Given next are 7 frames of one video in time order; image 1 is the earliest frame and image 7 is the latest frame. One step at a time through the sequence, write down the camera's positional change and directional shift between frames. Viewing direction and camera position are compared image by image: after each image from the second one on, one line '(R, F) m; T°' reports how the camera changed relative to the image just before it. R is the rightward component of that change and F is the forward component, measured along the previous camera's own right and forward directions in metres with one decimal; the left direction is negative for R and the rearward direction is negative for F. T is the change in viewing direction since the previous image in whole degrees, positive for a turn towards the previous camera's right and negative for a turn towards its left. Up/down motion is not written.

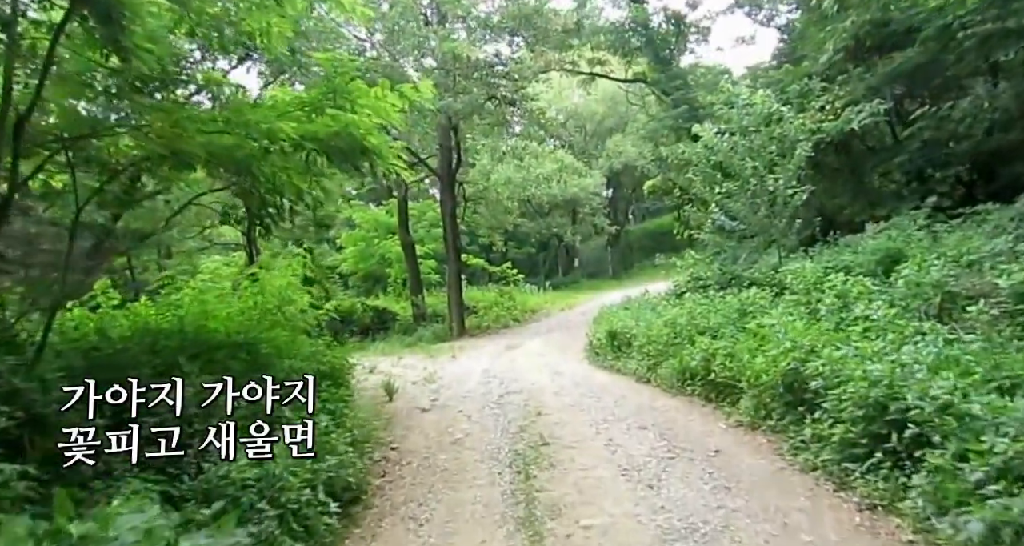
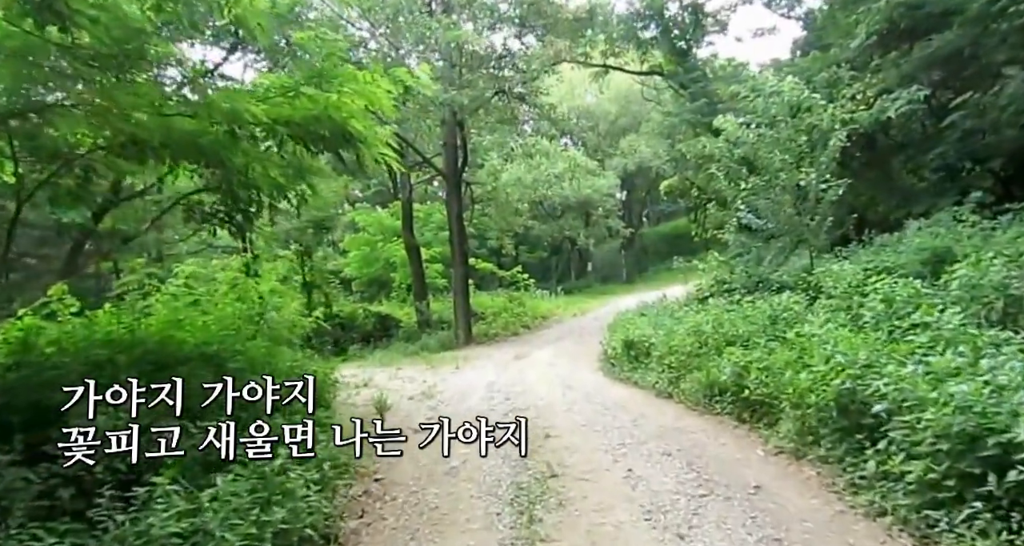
(+0.1, +1.0) m; -1°
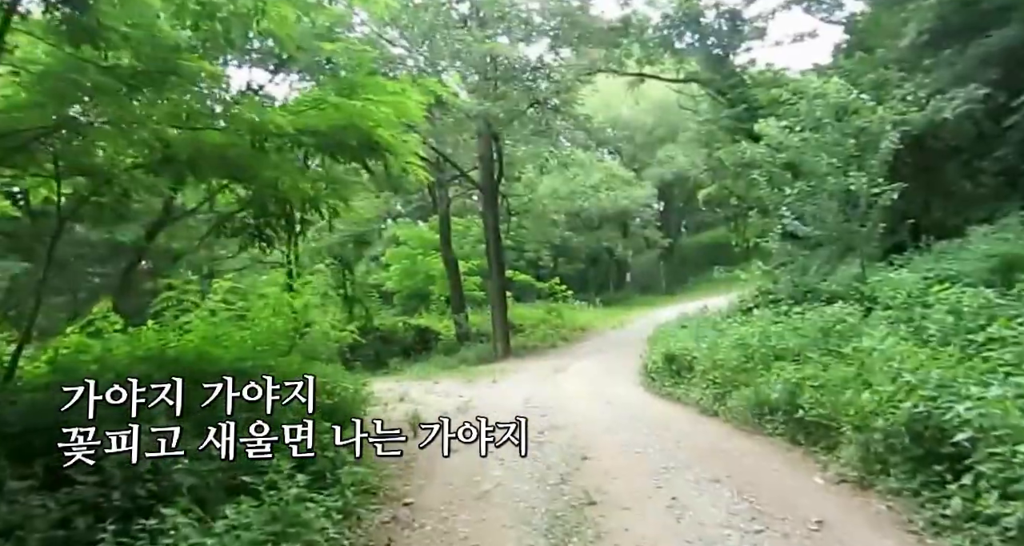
(0.0, +0.4) m; -3°
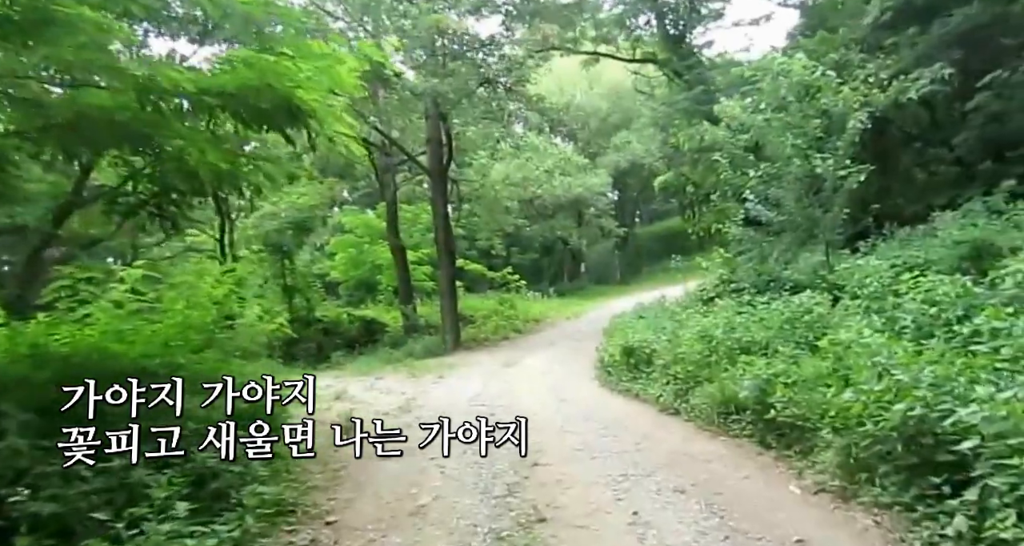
(+0.1, +0.8) m; +3°
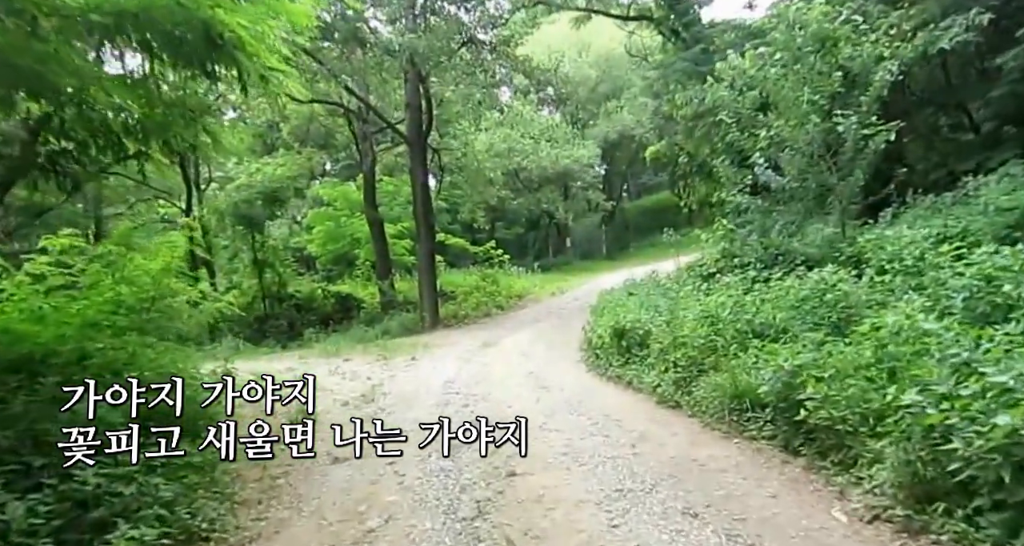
(+0.1, +1.2) m; +1°
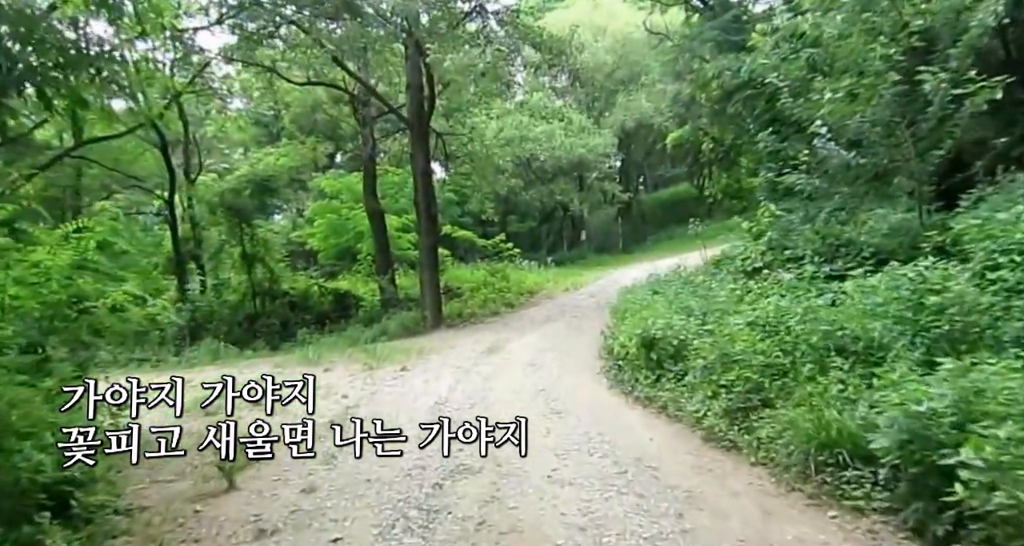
(+0.1, +1.8) m; -1°
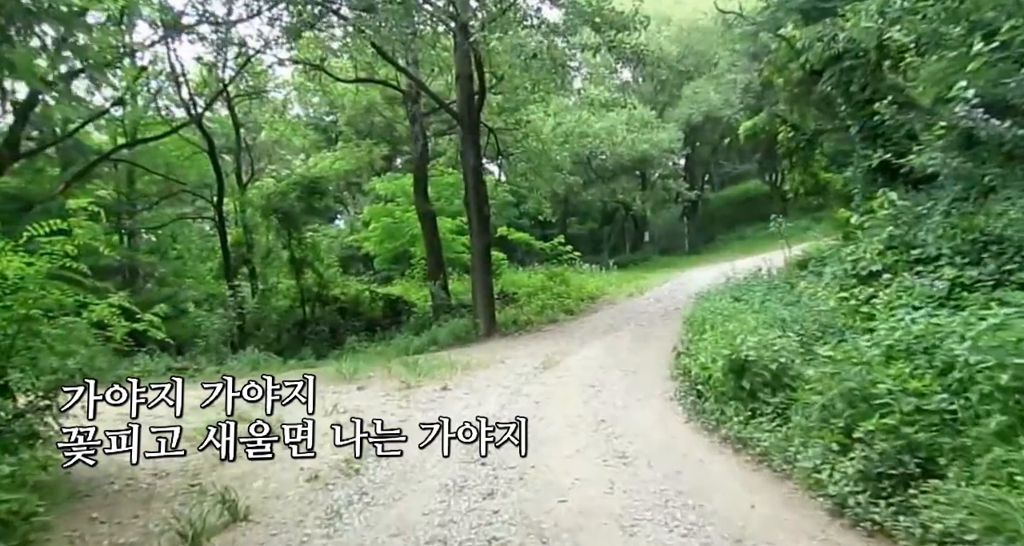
(+0.1, +1.5) m; -5°
